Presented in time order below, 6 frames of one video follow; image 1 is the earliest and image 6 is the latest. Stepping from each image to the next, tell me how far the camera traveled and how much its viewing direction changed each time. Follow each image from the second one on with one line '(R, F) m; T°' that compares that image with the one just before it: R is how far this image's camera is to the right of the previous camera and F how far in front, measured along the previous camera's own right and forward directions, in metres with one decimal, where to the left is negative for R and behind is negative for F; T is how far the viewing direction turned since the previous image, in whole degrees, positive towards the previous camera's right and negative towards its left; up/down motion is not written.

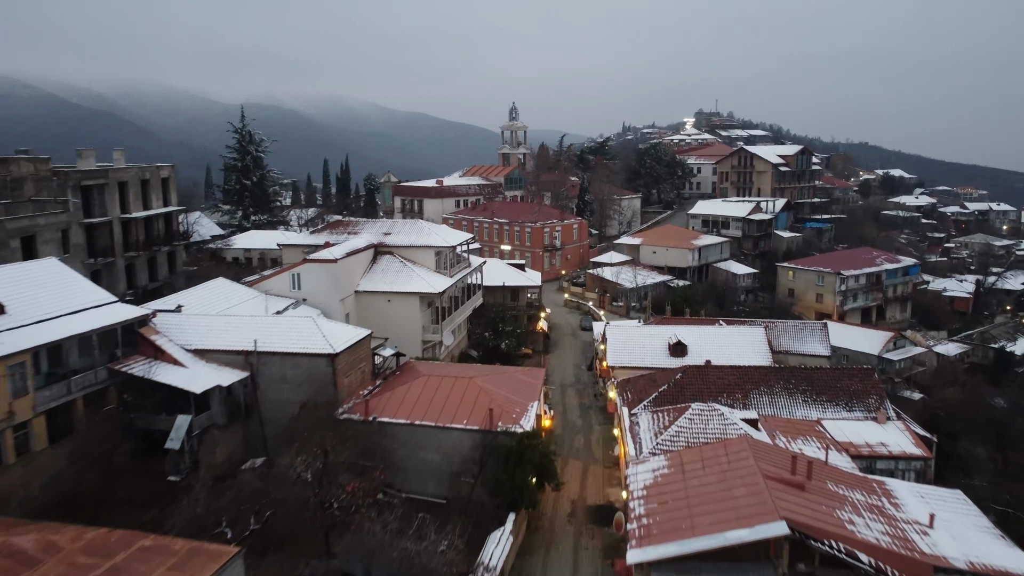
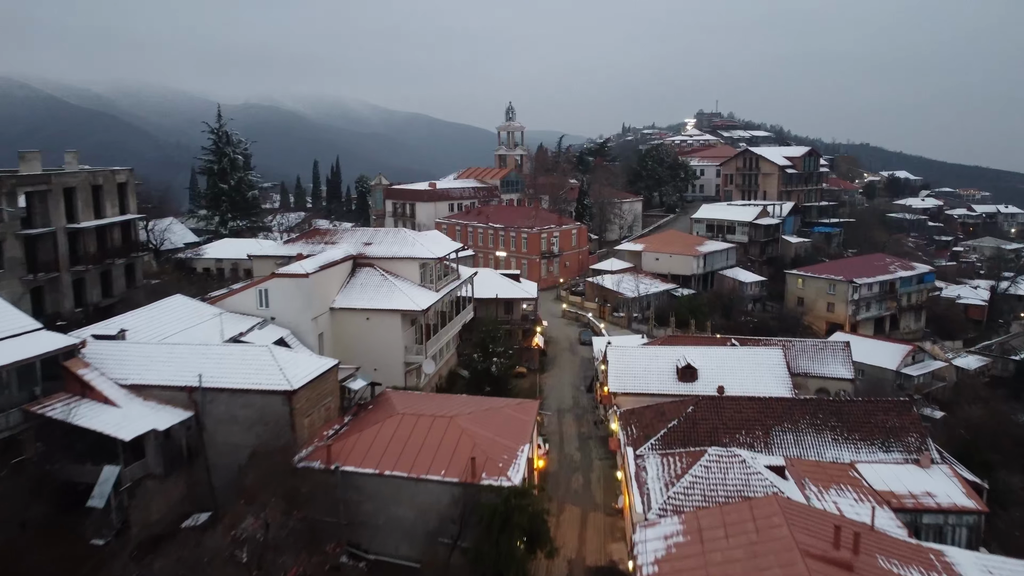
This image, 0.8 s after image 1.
(+0.2, +1.9) m; 0°
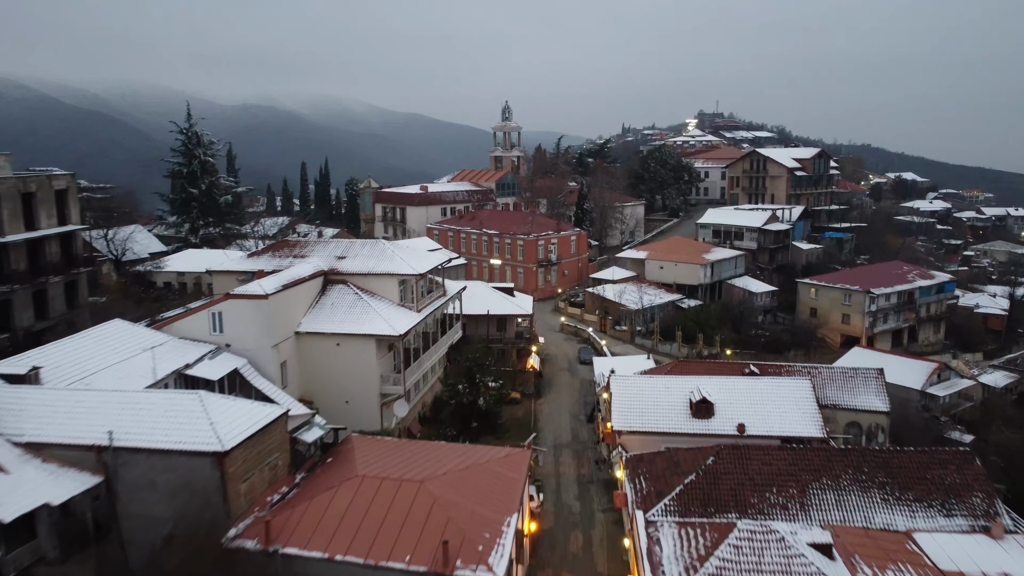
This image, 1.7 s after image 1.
(+0.2, +2.2) m; 0°
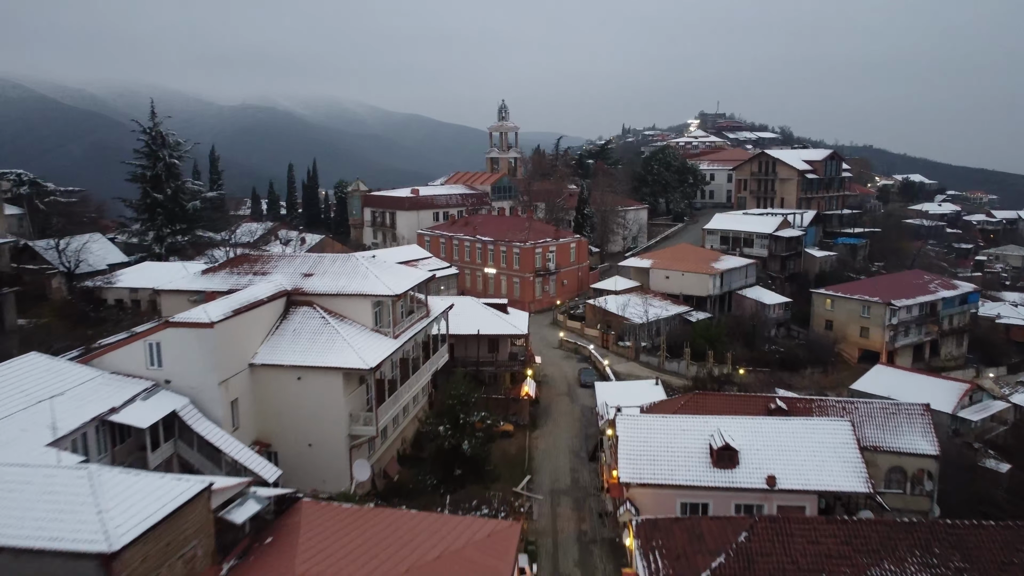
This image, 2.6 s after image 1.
(+0.2, +2.2) m; 0°
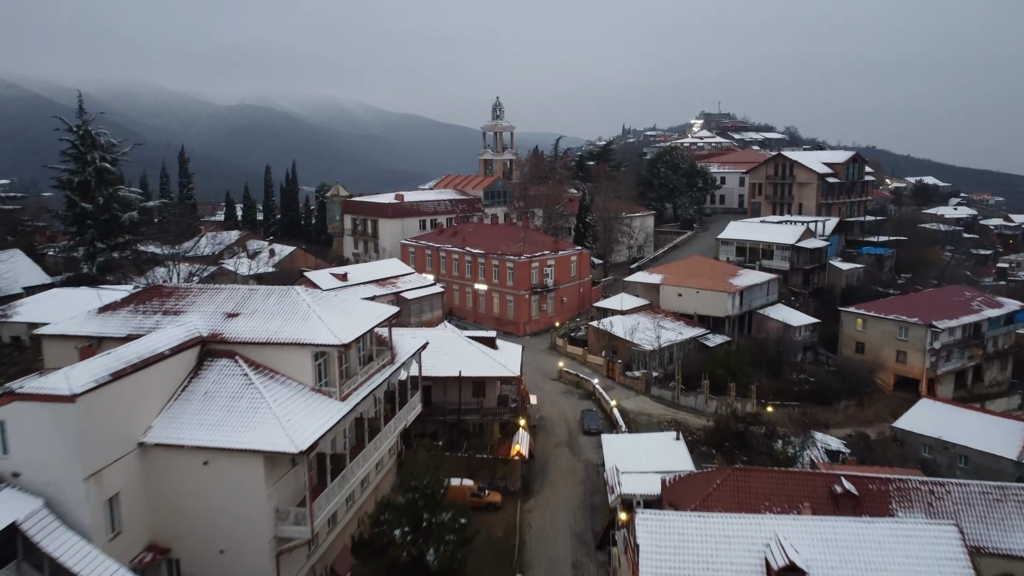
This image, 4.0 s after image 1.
(+0.2, +3.5) m; 0°
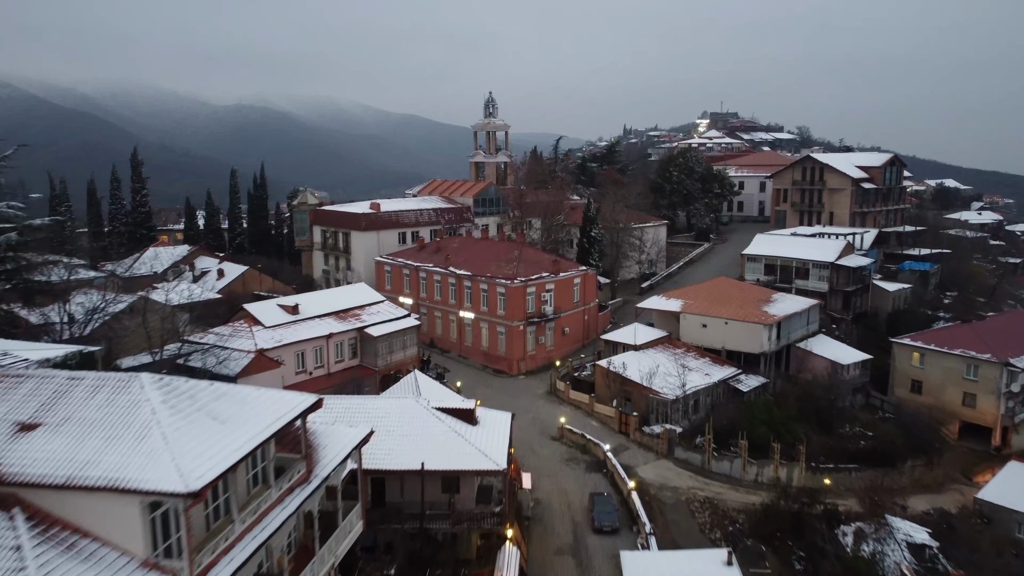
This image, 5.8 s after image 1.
(+0.3, +4.7) m; 0°
